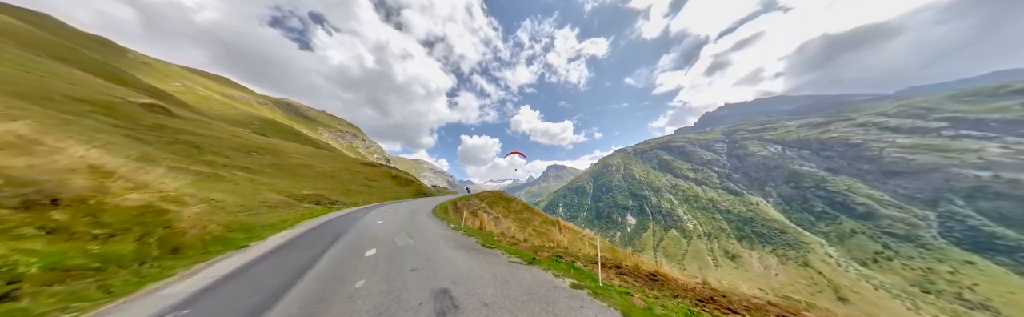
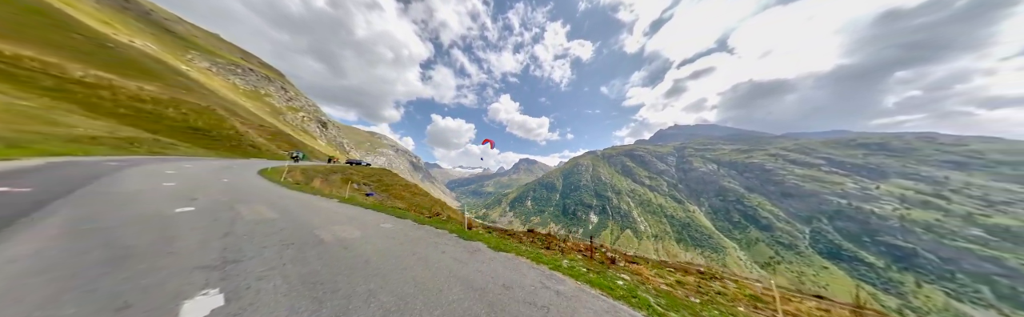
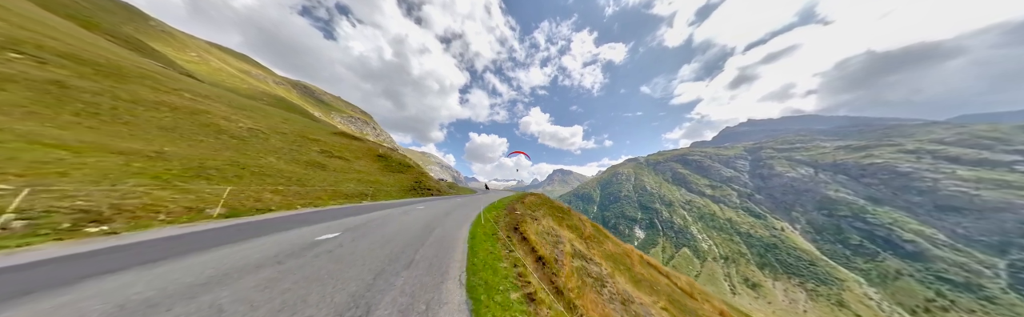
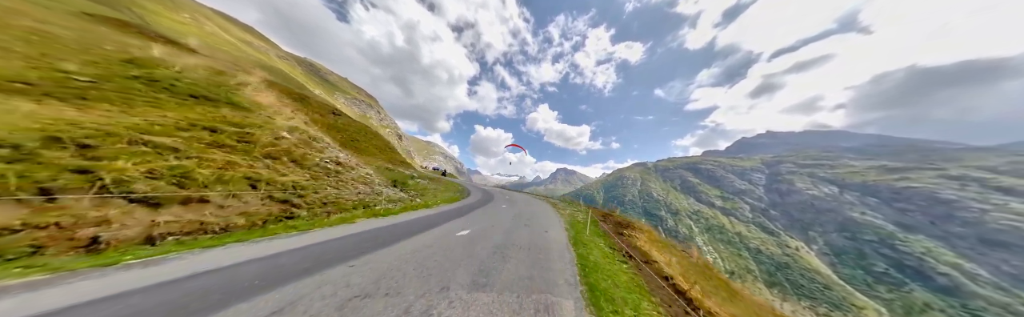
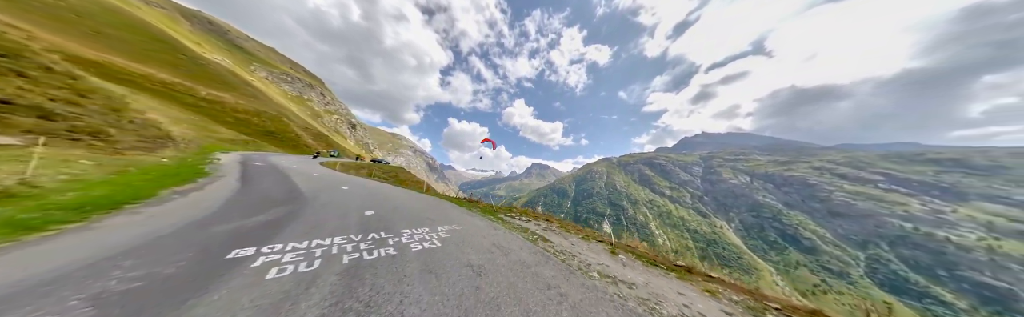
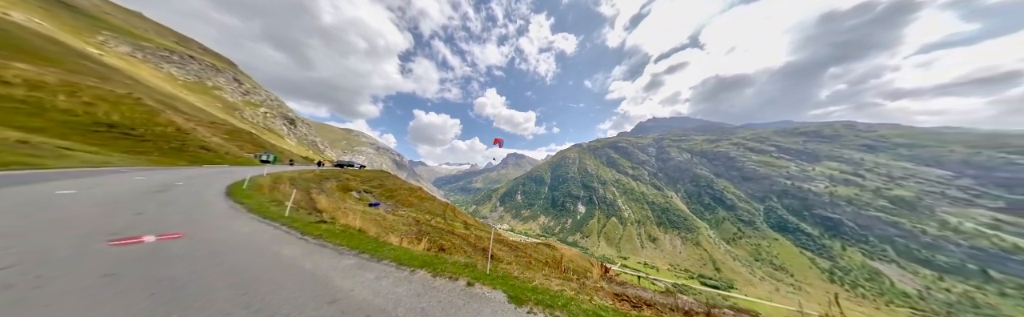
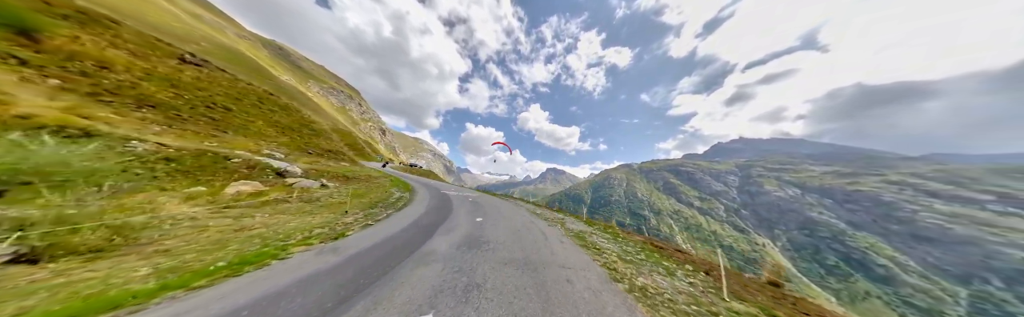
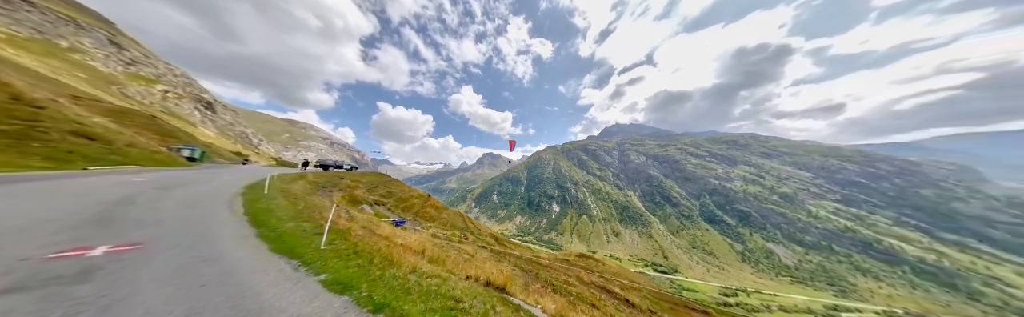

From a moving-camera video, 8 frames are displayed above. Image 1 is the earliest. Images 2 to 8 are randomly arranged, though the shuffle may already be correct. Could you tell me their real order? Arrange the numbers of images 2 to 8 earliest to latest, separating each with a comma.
3, 4, 7, 5, 2, 6, 8
